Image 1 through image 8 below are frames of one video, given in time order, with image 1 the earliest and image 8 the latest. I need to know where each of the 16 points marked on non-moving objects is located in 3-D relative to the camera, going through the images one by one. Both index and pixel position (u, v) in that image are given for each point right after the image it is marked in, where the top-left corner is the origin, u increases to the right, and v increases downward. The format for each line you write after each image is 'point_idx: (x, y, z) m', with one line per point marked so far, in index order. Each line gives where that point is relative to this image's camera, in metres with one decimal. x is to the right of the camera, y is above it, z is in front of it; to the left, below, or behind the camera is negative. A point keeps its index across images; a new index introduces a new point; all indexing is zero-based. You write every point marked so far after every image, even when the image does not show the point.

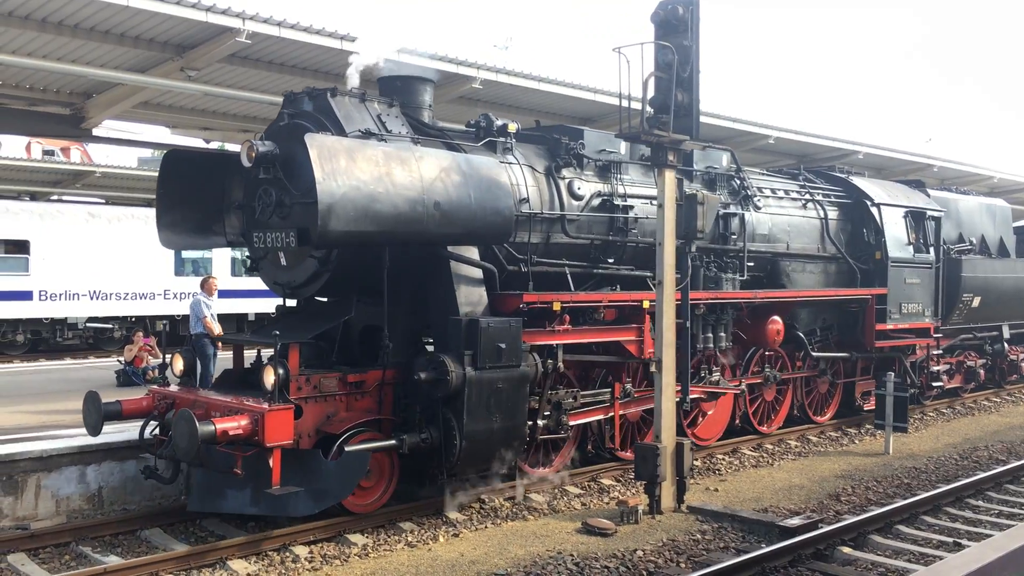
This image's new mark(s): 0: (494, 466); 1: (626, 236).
0: (-0.1, -1.3, +7.7) m
1: (+1.0, +0.4, +9.0) m
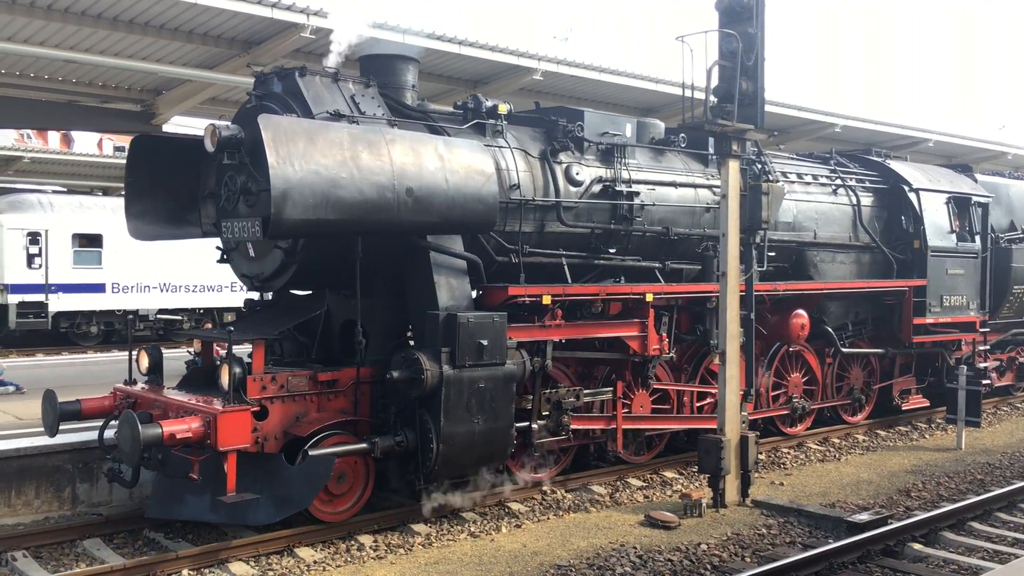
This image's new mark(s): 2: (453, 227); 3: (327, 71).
0: (-0.2, -1.2, +7.2) m
1: (+0.9, +0.5, +8.5) m
2: (-0.4, +0.4, +7.0) m
3: (-1.2, +1.4, +7.0) m
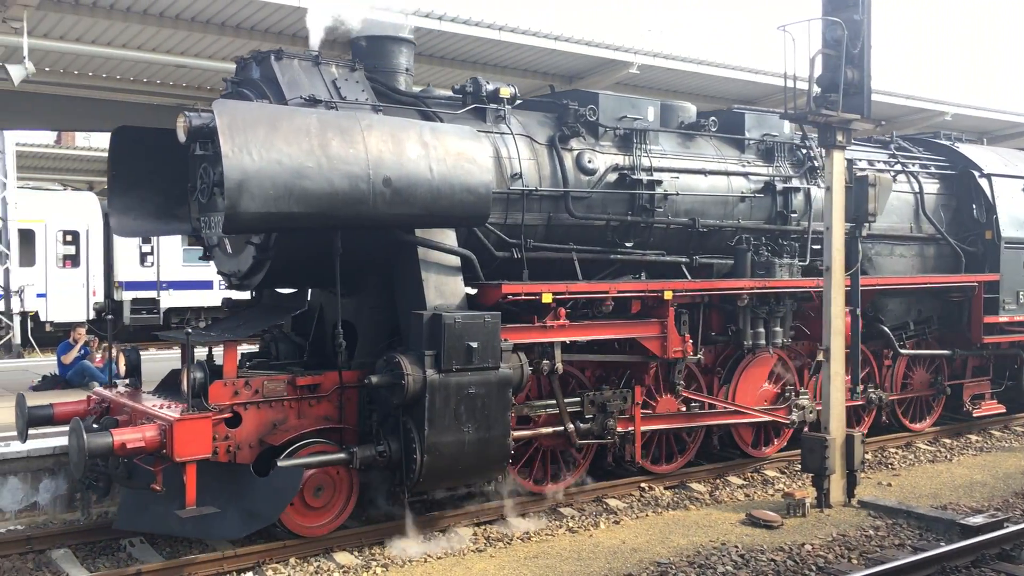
0: (-0.2, -1.2, +6.7) m
1: (+1.0, +0.5, +7.8) m
2: (-0.4, +0.4, +6.4) m
3: (-1.3, +1.5, +6.6) m
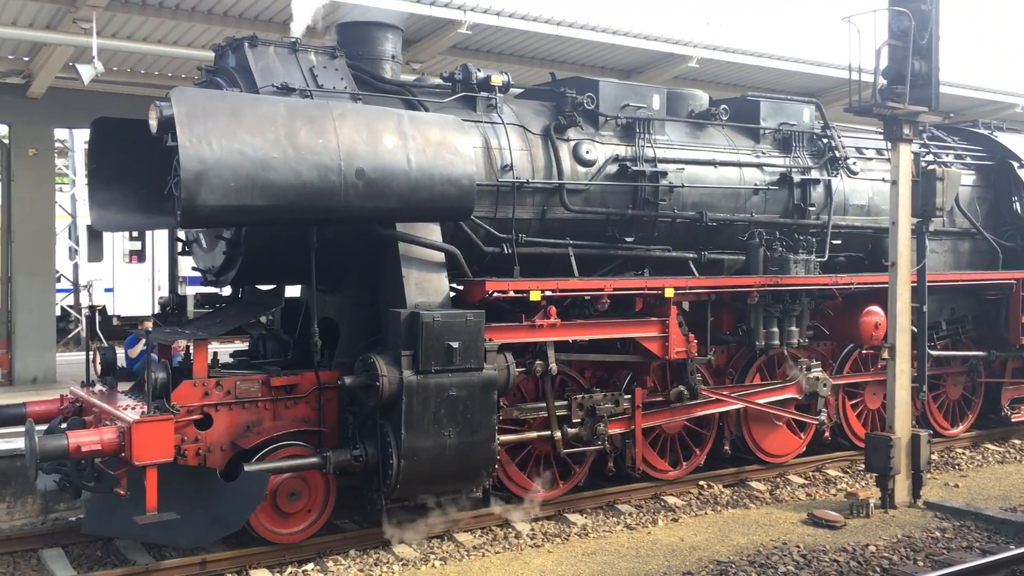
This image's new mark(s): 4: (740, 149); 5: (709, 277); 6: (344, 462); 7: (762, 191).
0: (-0.3, -1.2, +6.4) m
1: (+1.0, +0.5, +7.4) m
2: (-0.5, +0.4, +6.1) m
3: (-1.4, +1.5, +6.3) m
4: (+1.7, +1.0, +8.0) m
5: (+1.3, +0.1, +7.2) m
6: (-1.0, -1.0, +6.0) m
7: (+1.9, +0.7, +8.0) m
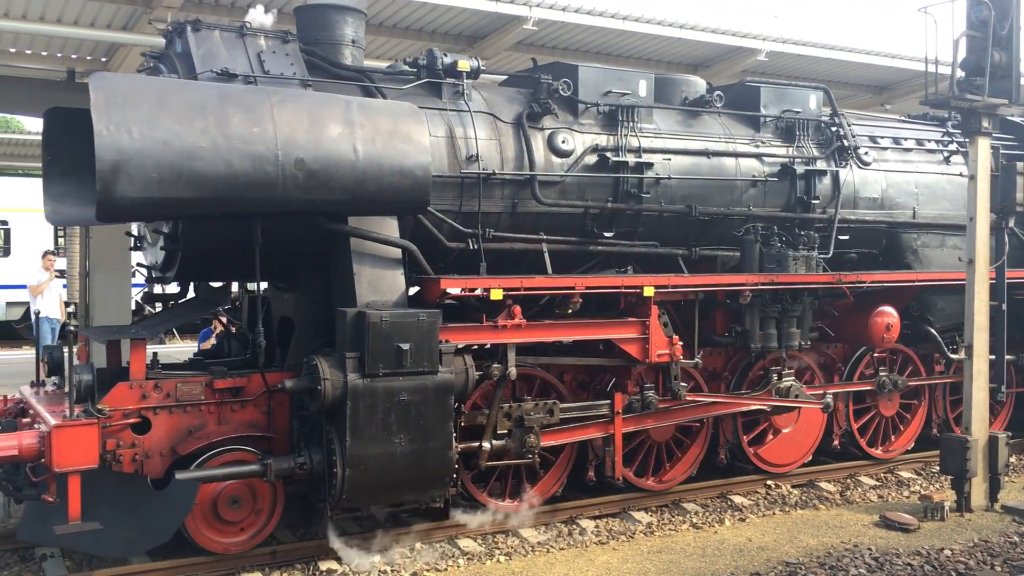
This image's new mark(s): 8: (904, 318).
0: (-0.6, -1.2, +6.0) m
1: (+0.8, +0.6, +6.9) m
2: (-0.8, +0.4, +5.8) m
3: (-1.6, +1.5, +6.0) m
4: (+1.6, +1.1, +7.5) m
5: (+1.2, +0.1, +6.7) m
6: (-1.2, -1.0, +5.7) m
7: (+1.7, +0.7, +7.5) m
8: (+3.1, -0.2, +8.5) m
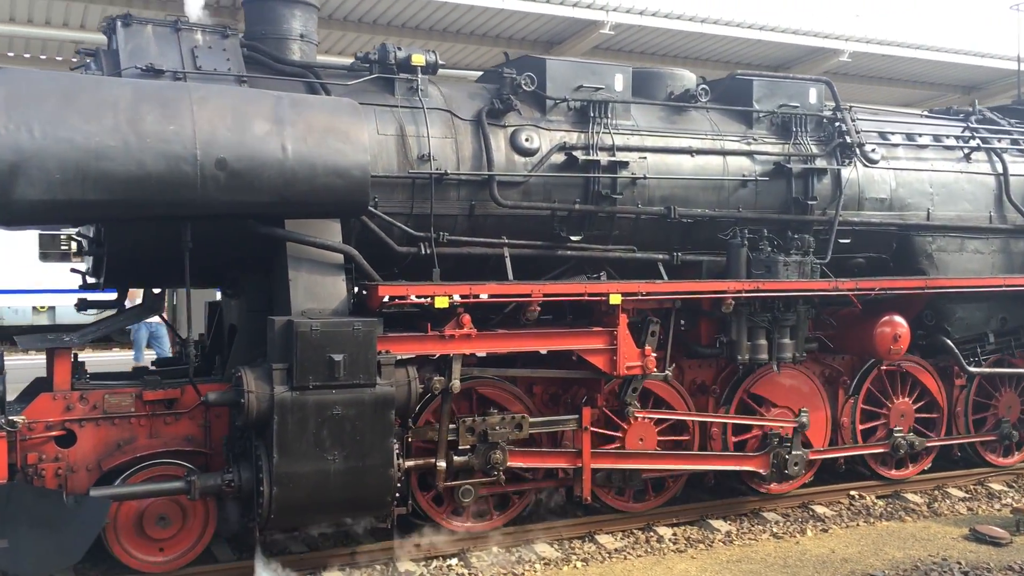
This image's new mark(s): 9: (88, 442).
0: (-0.9, -1.2, +5.6) m
1: (+0.6, +0.5, +6.5) m
2: (-1.1, +0.4, +5.4) m
3: (-1.9, +1.4, +5.7) m
4: (+1.4, +1.0, +7.0) m
5: (+0.9, 0.0, +6.2) m
6: (-1.5, -1.0, +5.4) m
7: (+1.6, +0.7, +6.9) m
8: (+3.0, -0.3, +7.8) m
9: (-2.2, -0.8, +5.5) m
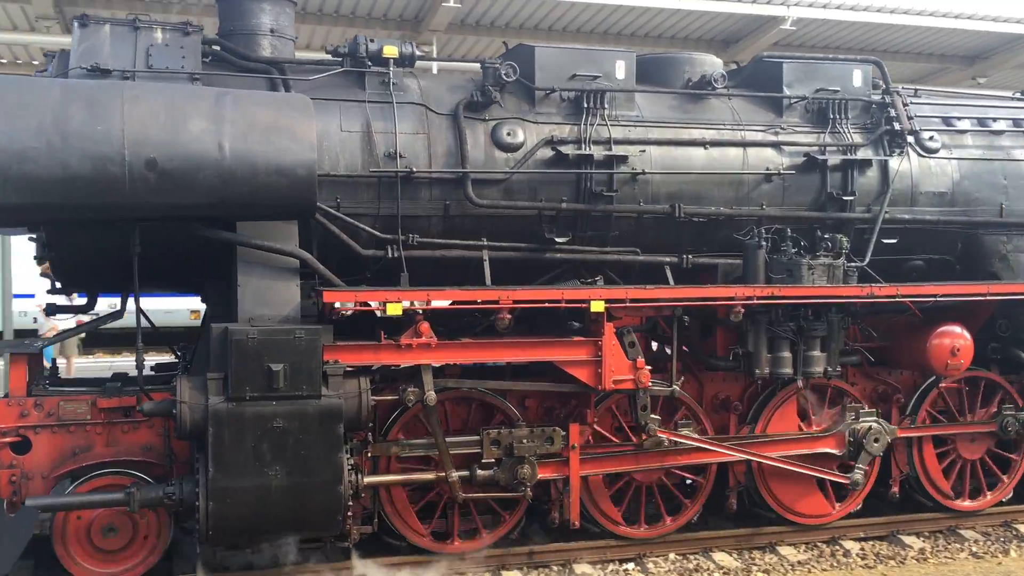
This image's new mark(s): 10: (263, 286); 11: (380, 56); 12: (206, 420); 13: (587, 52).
0: (-1.1, -1.2, +5.3) m
1: (+0.5, +0.5, +5.9) m
2: (-1.3, +0.4, +5.2) m
3: (-2.0, +1.4, +5.6) m
4: (+1.4, +1.0, +6.3) m
5: (+0.8, 0.0, +5.6) m
6: (-1.8, -1.0, +5.2) m
7: (+1.5, +0.7, +6.2) m
8: (+3.1, -0.3, +6.9) m
9: (-2.4, -0.8, +5.5) m
10: (-1.3, 0.0, +5.4) m
11: (-0.7, +1.3, +5.8) m
12: (-1.5, -0.6, +5.0) m
13: (+0.4, +1.3, +6.0) m
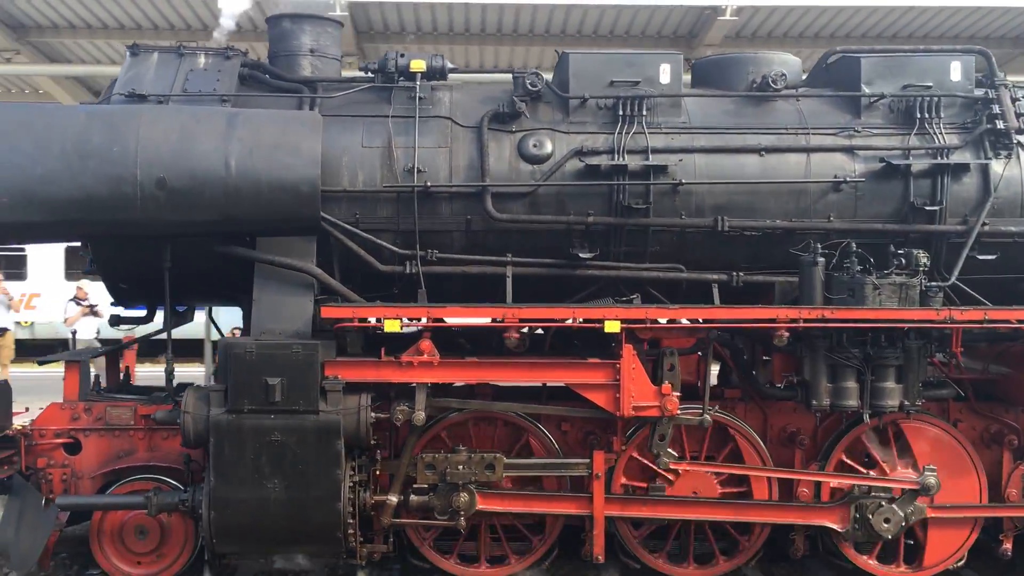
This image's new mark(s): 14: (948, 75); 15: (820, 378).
0: (-1.0, -1.3, +5.4) m
1: (+0.7, +0.4, +5.5) m
2: (-1.3, +0.3, +5.3) m
3: (-1.9, +1.3, +5.9) m
4: (+1.6, +0.9, +5.7) m
5: (+0.8, -0.1, +5.2) m
6: (-1.7, -1.1, +5.5) m
7: (+1.7, +0.5, +5.6) m
8: (+3.4, -0.5, +5.8) m
9: (-2.3, -0.9, +5.8) m
10: (-1.2, -0.1, +5.5) m
11: (-0.6, +1.2, +5.7) m
12: (-1.5, -0.7, +5.2) m
13: (+0.6, +1.2, +5.7) m
14: (+2.4, +1.2, +5.7) m
15: (+1.5, -0.5, +5.4) m
